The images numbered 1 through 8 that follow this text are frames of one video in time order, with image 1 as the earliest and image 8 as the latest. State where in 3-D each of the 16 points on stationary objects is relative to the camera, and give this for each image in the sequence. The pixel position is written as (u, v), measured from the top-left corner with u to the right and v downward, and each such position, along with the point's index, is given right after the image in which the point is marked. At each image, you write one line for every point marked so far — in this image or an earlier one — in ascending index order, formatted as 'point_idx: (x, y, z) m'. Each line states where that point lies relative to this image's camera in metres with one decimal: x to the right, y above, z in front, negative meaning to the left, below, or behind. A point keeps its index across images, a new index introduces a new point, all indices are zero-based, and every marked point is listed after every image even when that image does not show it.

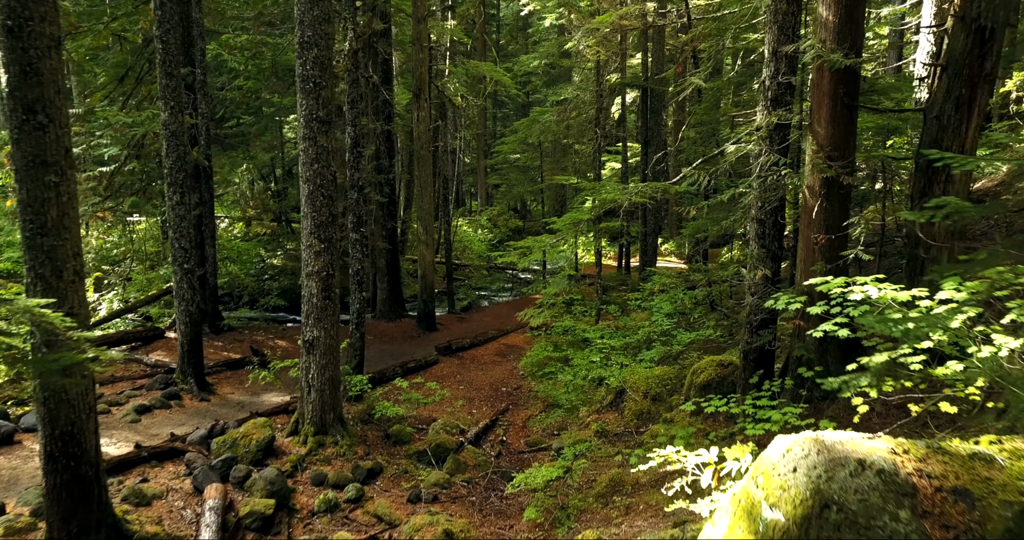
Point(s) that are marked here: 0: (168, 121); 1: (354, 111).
0: (-6.2, +2.7, +9.0) m
1: (-3.0, +3.0, +9.5) m
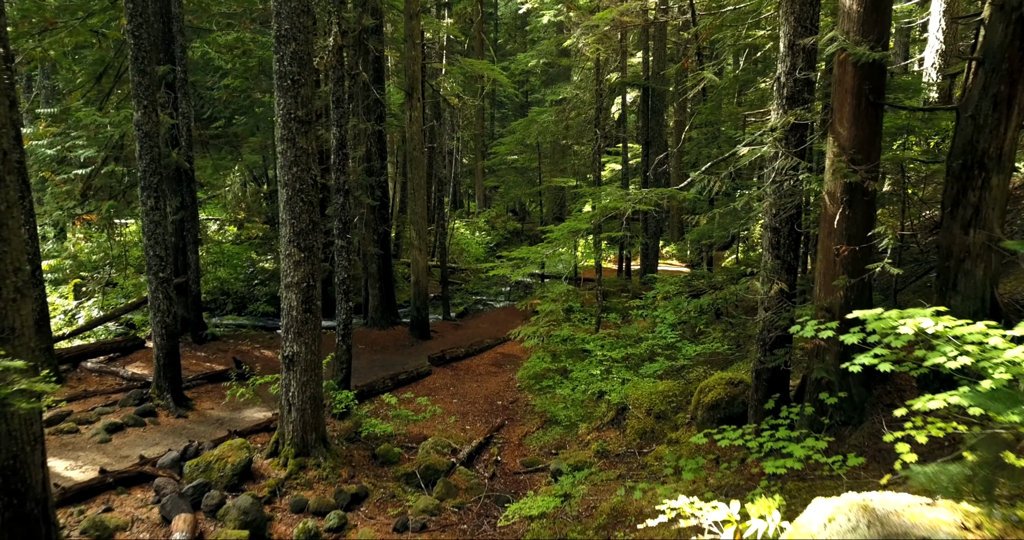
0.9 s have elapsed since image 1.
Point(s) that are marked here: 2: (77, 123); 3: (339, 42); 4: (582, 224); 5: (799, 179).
0: (-6.3, +2.5, +8.5) m
1: (-3.1, +2.9, +9.0) m
2: (-9.9, +3.3, +11.4) m
3: (-3.0, +4.0, +8.7) m
4: (+1.1, +0.6, +8.3) m
5: (+3.1, +1.0, +5.4) m
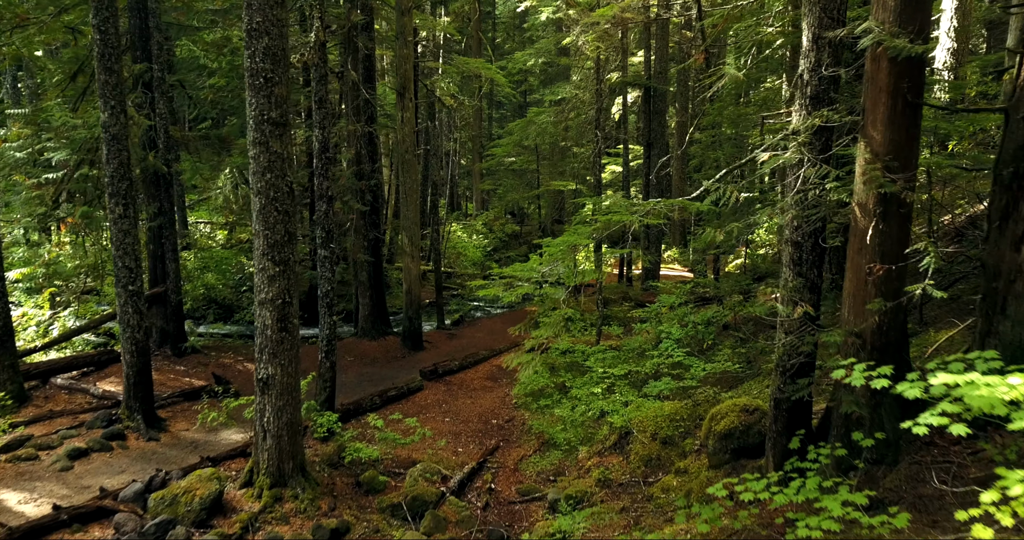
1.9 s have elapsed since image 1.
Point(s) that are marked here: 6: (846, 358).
0: (-6.4, +2.3, +7.9) m
1: (-3.2, +2.7, +8.4) m
2: (-10.0, +3.1, +10.8) m
3: (-3.1, +3.8, +8.1) m
4: (+1.1, +0.4, +7.7) m
5: (+3.1, +0.8, +4.9) m
6: (+3.3, -0.8, +4.9) m
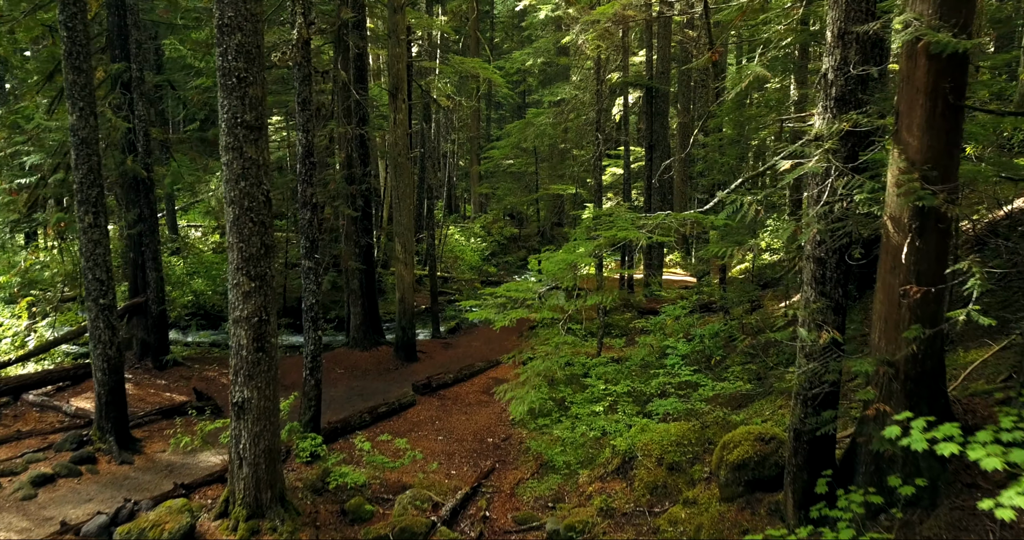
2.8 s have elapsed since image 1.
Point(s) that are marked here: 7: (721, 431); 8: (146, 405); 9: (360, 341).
0: (-6.4, +2.1, +7.4) m
1: (-3.3, +2.5, +7.9) m
2: (-10.0, +2.9, +10.3) m
3: (-3.1, +3.6, +7.6) m
4: (+1.0, +0.2, +7.3) m
5: (+3.0, +0.6, +4.4) m
6: (+3.2, -1.0, +4.4) m
7: (+2.9, -2.2, +7.0) m
8: (-6.8, -2.5, +9.3) m
9: (-3.8, -1.8, +12.6) m
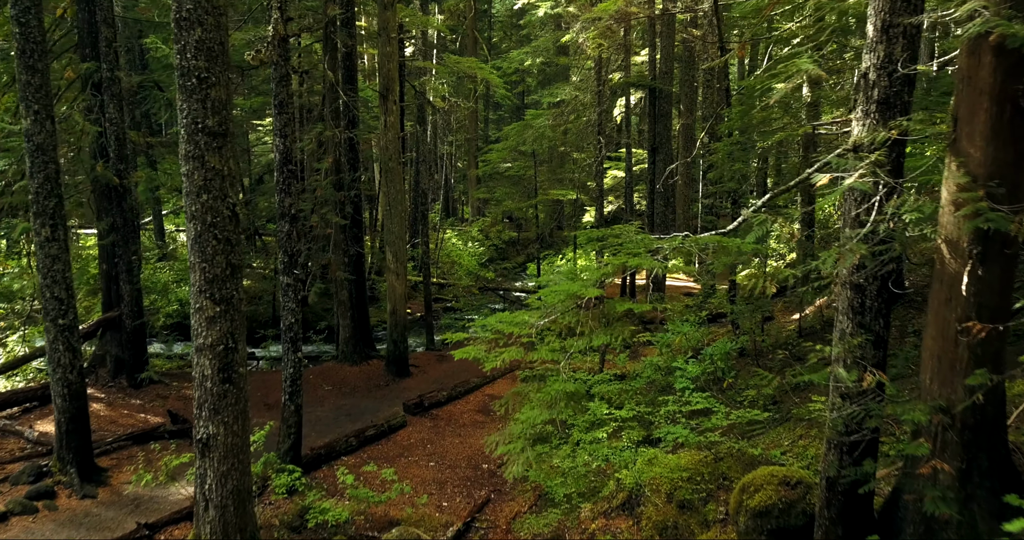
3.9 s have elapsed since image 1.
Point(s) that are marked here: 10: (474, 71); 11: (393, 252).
0: (-6.5, +1.9, +6.8) m
1: (-3.3, +2.2, +7.3) m
2: (-10.1, +2.7, +9.7) m
3: (-3.2, +3.3, +7.0) m
4: (+0.9, 0.0, +6.6) m
5: (+2.9, +0.4, +3.8) m
6: (+3.2, -1.3, +3.8) m
7: (+2.9, -2.5, +6.4) m
8: (-6.9, -2.8, +8.7) m
9: (-3.9, -2.0, +12.0) m
10: (-1.1, +5.9, +14.9) m
11: (-2.8, +0.4, +11.8) m
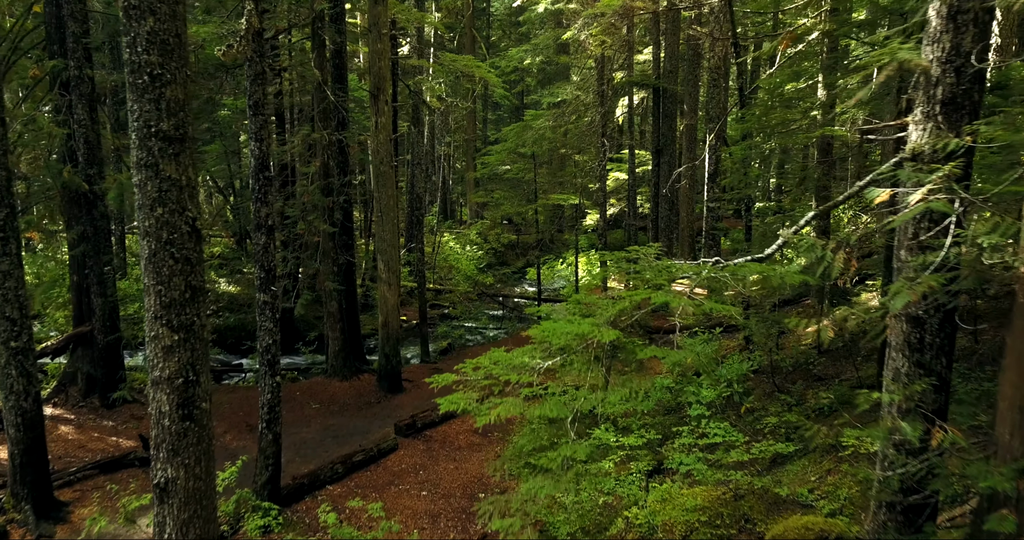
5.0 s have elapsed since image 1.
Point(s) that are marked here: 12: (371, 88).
0: (-6.5, +1.7, +6.1) m
1: (-3.4, +2.0, +6.7) m
2: (-10.1, +2.5, +9.0) m
3: (-3.2, +3.1, +6.4) m
4: (+0.9, -0.2, +6.0) m
5: (+2.9, +0.2, +3.1) m
6: (+3.1, -1.5, +3.1) m
7: (+2.8, -2.7, +5.8) m
8: (-6.9, -3.0, +8.1) m
9: (-3.9, -2.3, +11.4) m
10: (-1.1, +5.7, +14.3) m
11: (-2.8, +0.2, +11.2) m
12: (-3.1, +4.0, +11.0) m
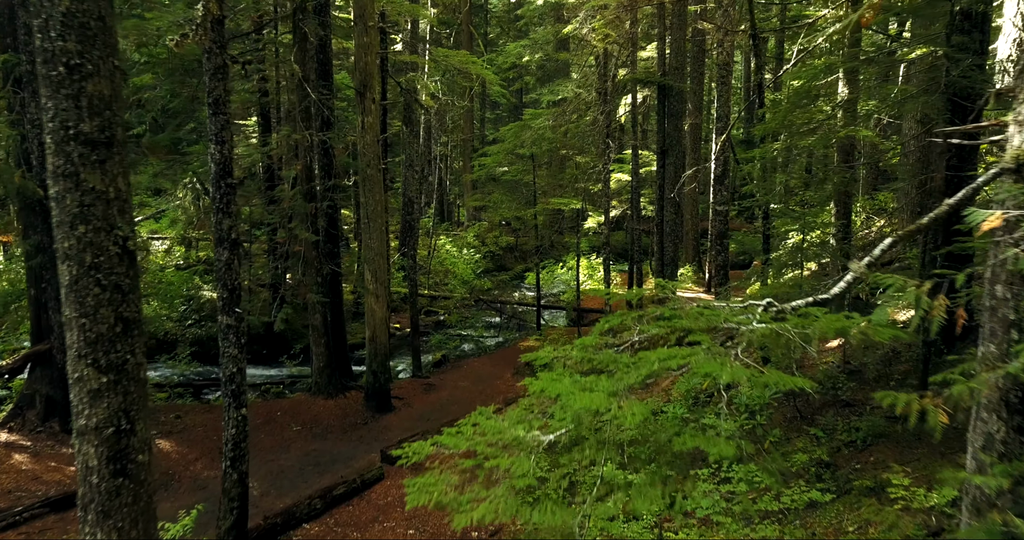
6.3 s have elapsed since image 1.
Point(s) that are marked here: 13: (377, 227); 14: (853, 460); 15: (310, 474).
0: (-6.6, +1.4, +5.4) m
1: (-3.4, +1.8, +5.9) m
2: (-10.2, +2.3, +8.3) m
3: (-3.3, +2.9, +5.6) m
4: (+0.9, -0.4, +5.3) m
5: (+2.9, -0.1, +2.4) m
6: (+3.1, -1.7, +2.4) m
7: (+2.8, -2.9, +5.0) m
8: (-6.9, -3.2, +7.3) m
9: (-4.0, -2.5, +10.6) m
10: (-1.2, +5.5, +13.5) m
11: (-2.9, 0.0, +10.4) m
12: (-3.2, +3.8, +10.3) m
13: (-2.8, +0.9, +10.4) m
14: (+4.1, -2.3, +5.9) m
15: (-3.3, -3.3, +8.3) m
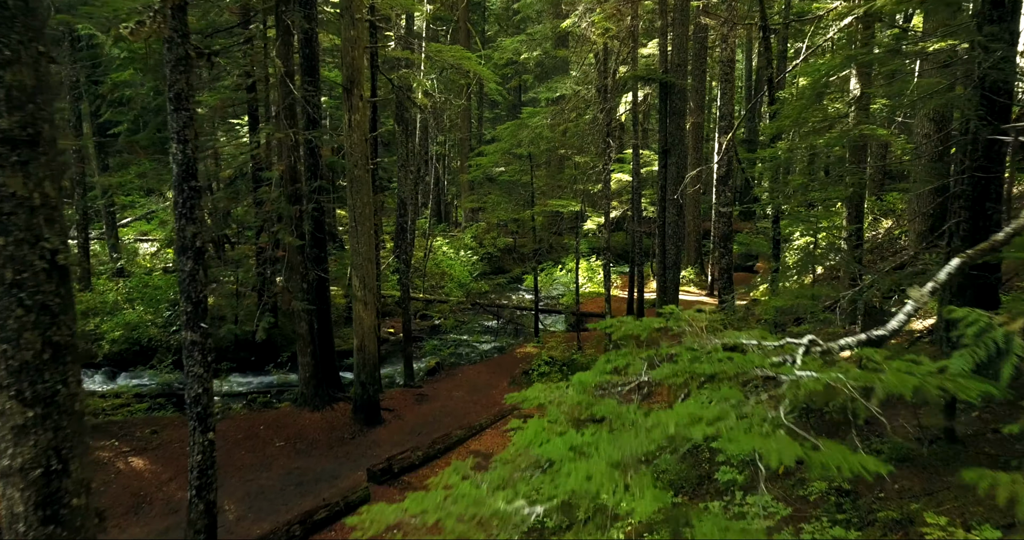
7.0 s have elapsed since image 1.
0: (-6.7, +1.3, +4.8) m
1: (-3.5, +1.7, +5.4) m
2: (-10.3, +2.1, +7.7) m
3: (-3.4, +2.8, +5.1) m
4: (+0.8, -0.6, +4.7) m
5: (+2.8, -0.2, +1.9) m
6: (+3.0, -1.8, +1.9) m
7: (+2.7, -3.0, +4.5) m
8: (-7.0, -3.3, +6.8) m
9: (-4.1, -2.6, +10.1) m
10: (-1.3, +5.4, +13.0) m
11: (-3.0, -0.1, +9.9) m
12: (-3.2, +3.7, +9.7) m
13: (-2.9, +0.8, +9.9) m
14: (+4.0, -2.4, +5.4) m
15: (-3.4, -3.4, +7.7) m
